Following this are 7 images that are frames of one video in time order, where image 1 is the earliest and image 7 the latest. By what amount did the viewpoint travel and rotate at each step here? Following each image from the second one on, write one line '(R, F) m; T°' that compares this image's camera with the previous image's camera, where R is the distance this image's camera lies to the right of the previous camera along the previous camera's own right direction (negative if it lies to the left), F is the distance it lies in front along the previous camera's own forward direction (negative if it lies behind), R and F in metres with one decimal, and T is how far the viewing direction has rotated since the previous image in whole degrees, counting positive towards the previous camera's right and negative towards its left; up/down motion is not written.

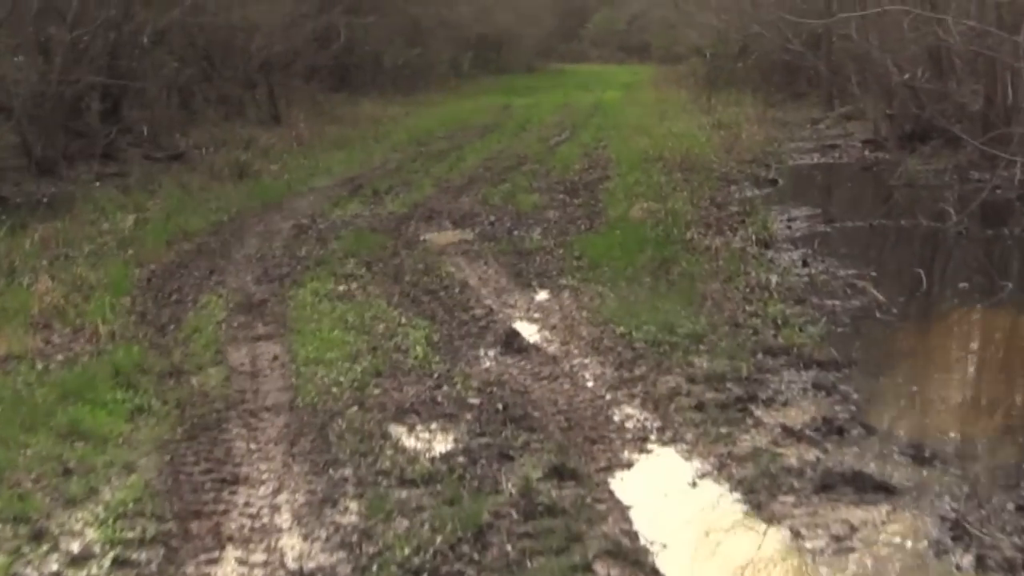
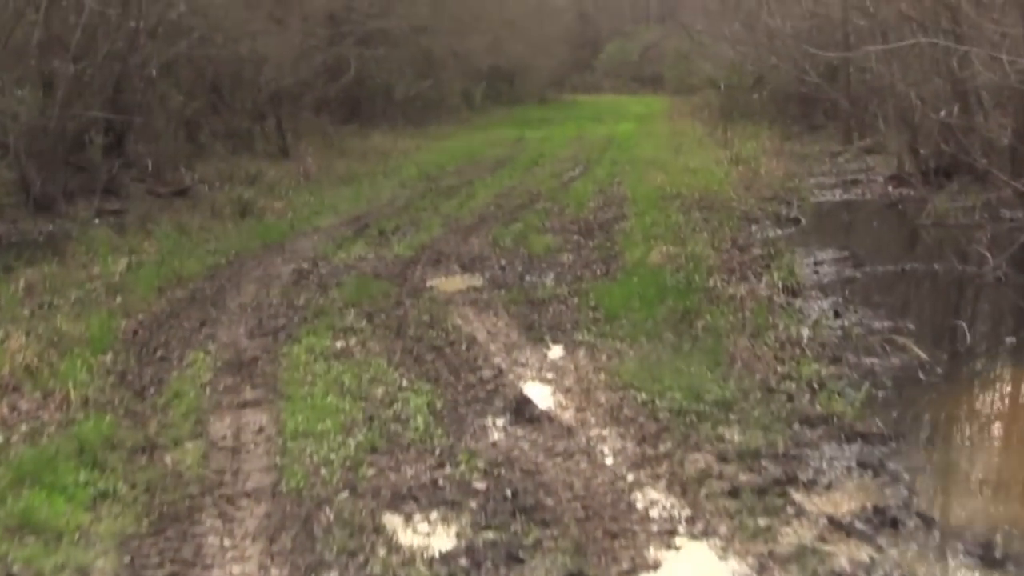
(0.0, +0.6) m; -1°
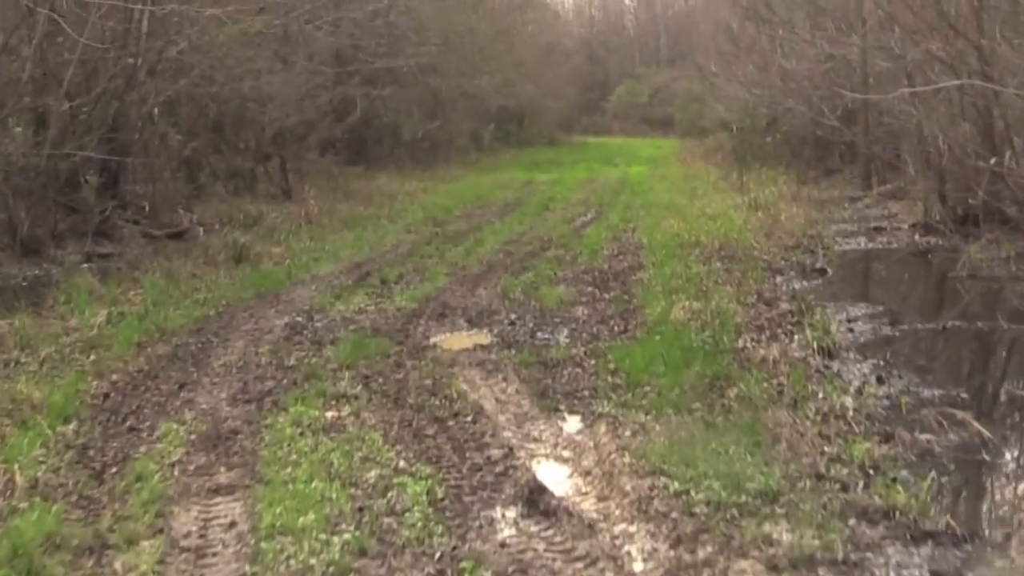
(0.0, +0.8) m; 0°
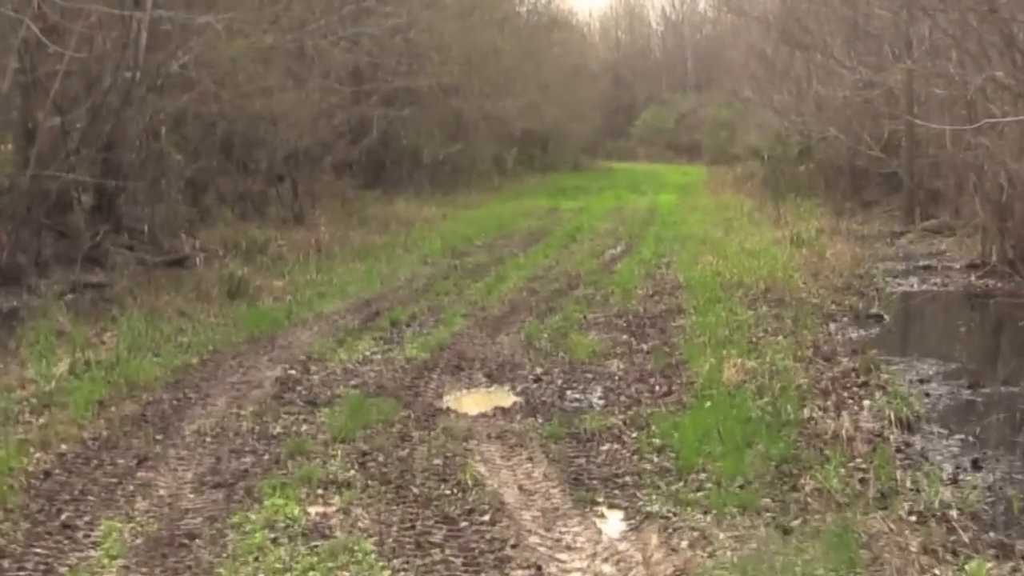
(0.0, +1.4) m; -1°
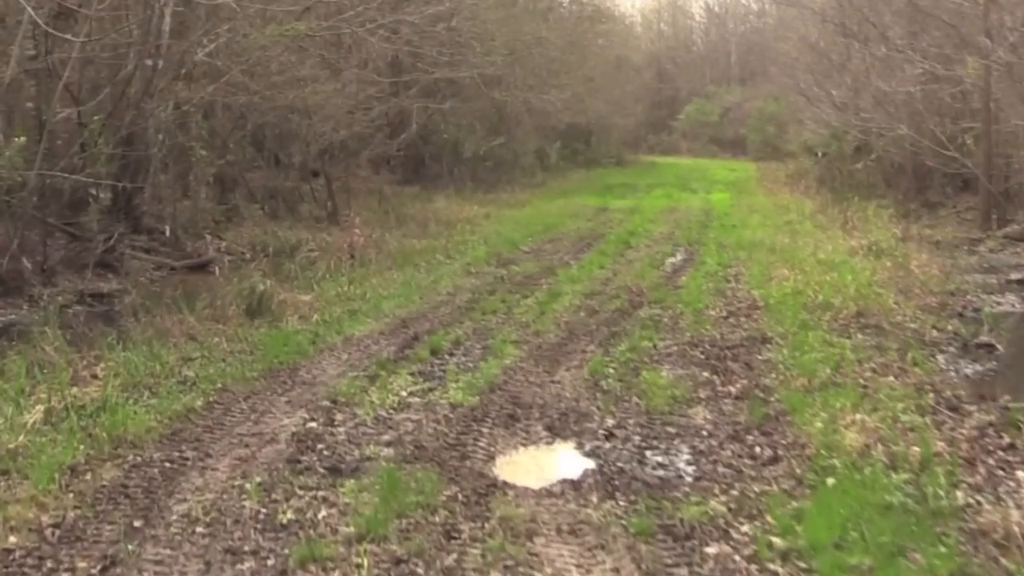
(-0.2, +1.6) m; -1°
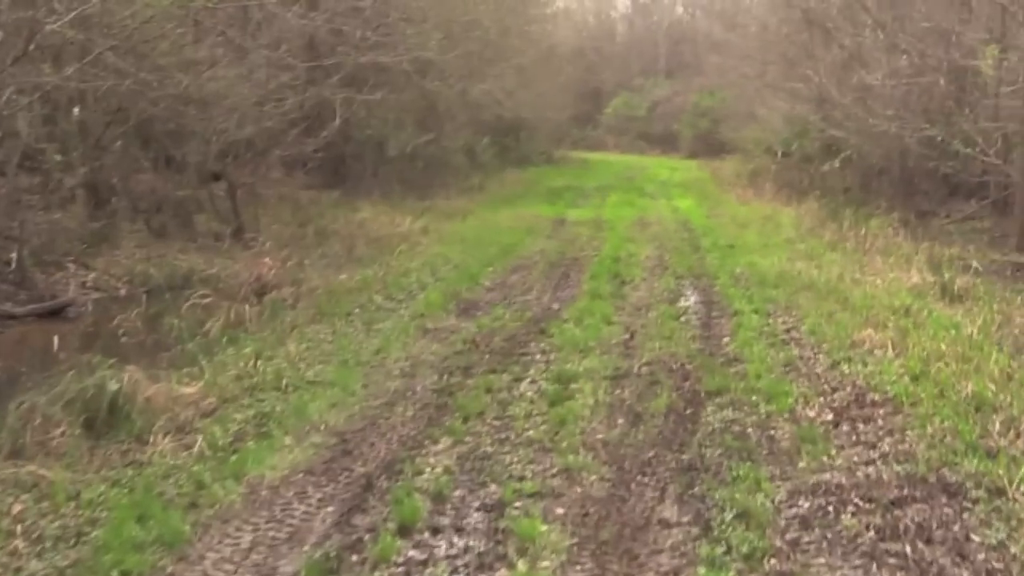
(-0.5, +4.4) m; +4°
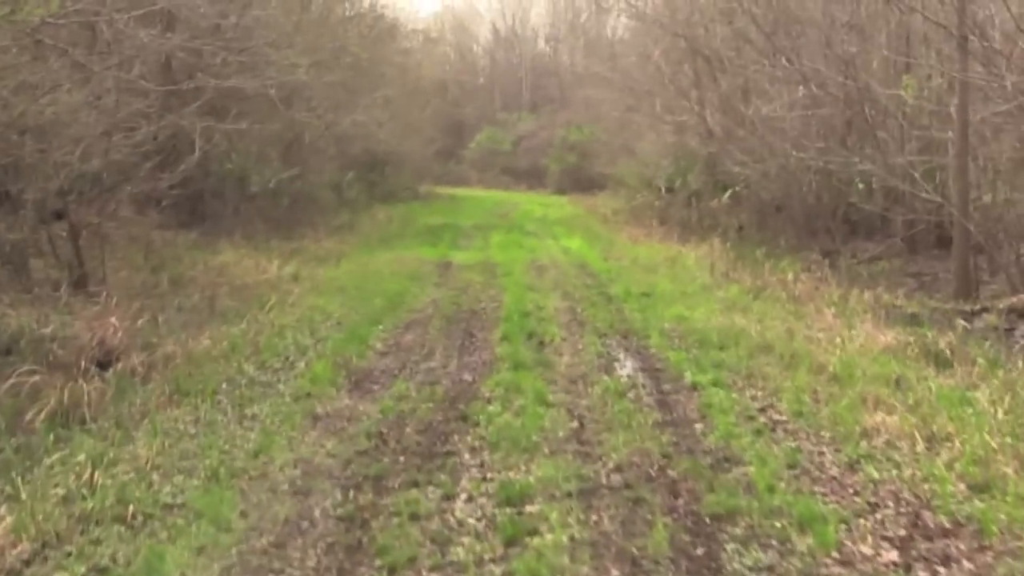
(-0.4, +2.4) m; +6°
